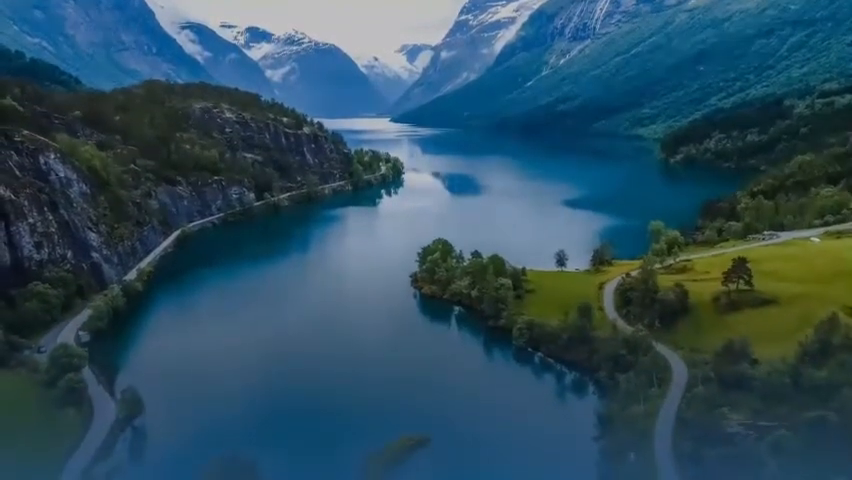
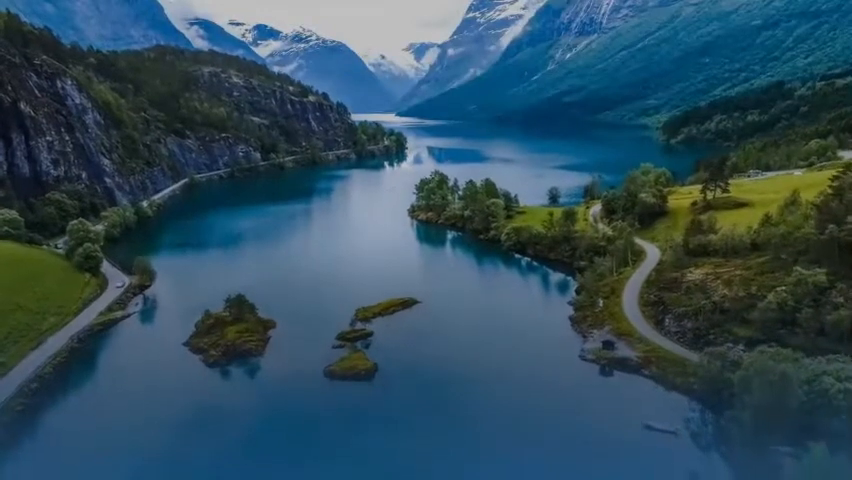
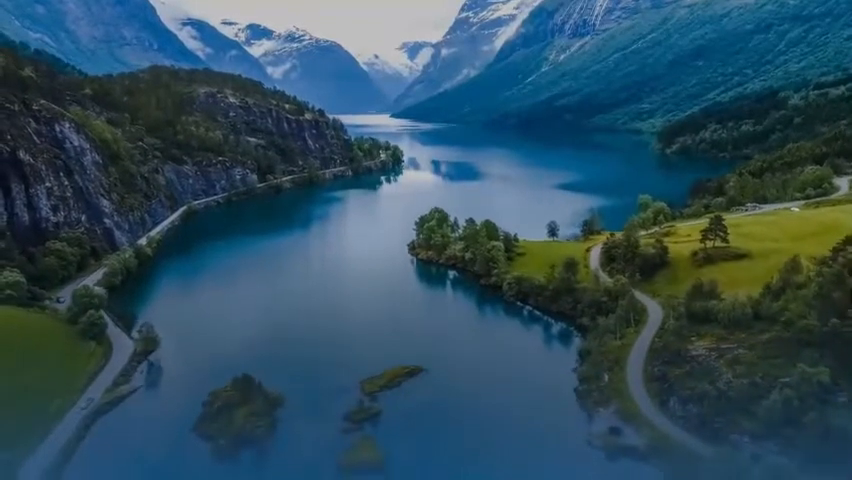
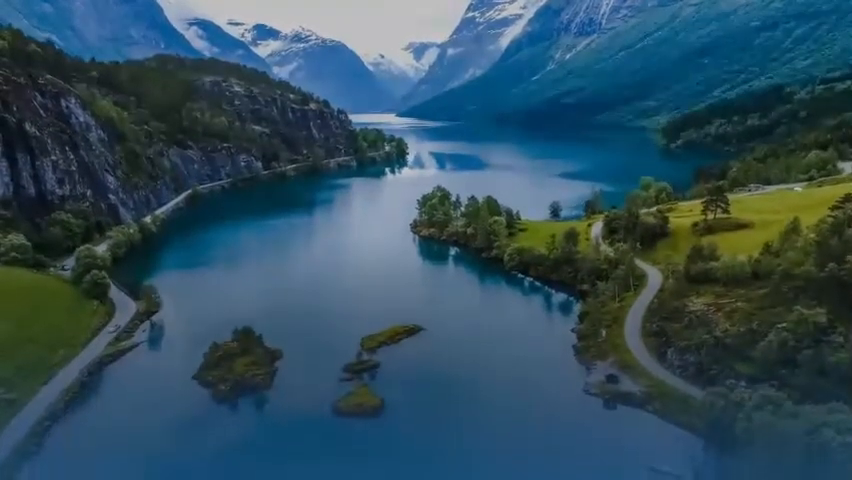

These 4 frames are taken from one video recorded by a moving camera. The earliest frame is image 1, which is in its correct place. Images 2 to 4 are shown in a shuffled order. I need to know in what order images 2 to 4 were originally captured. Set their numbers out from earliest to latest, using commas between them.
3, 4, 2
